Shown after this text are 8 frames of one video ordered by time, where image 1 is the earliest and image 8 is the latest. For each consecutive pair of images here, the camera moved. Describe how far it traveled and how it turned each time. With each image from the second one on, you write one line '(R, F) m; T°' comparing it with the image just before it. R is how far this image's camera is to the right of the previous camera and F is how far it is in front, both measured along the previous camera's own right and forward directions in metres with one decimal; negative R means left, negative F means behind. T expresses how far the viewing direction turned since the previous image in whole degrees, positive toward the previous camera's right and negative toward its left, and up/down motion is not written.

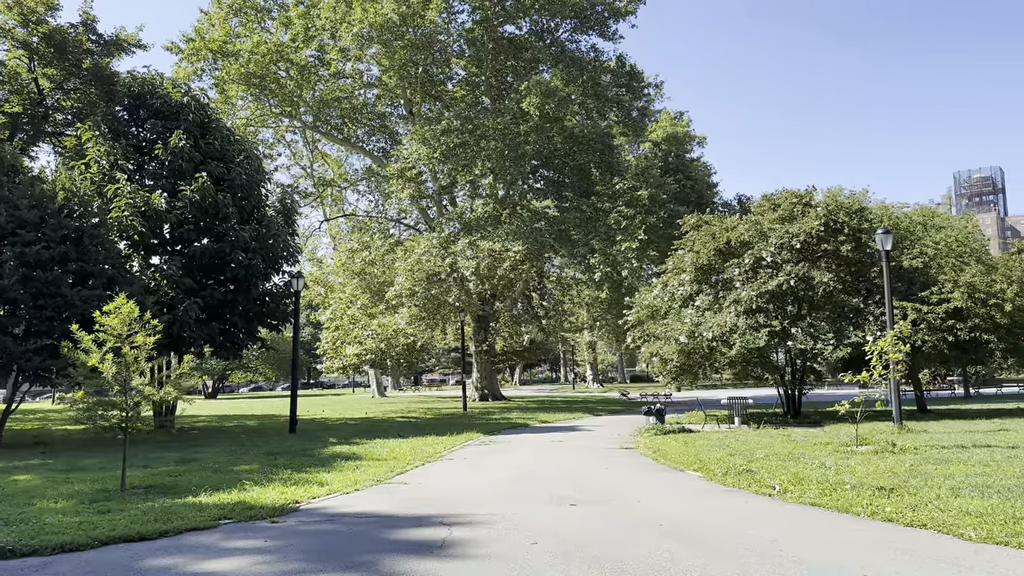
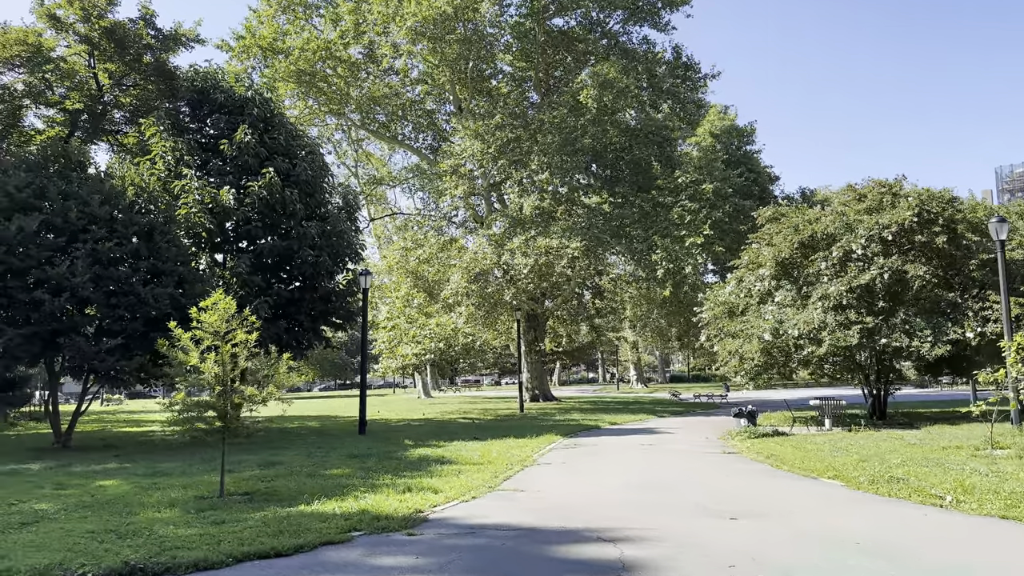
(-1.1, +0.7) m; -2°
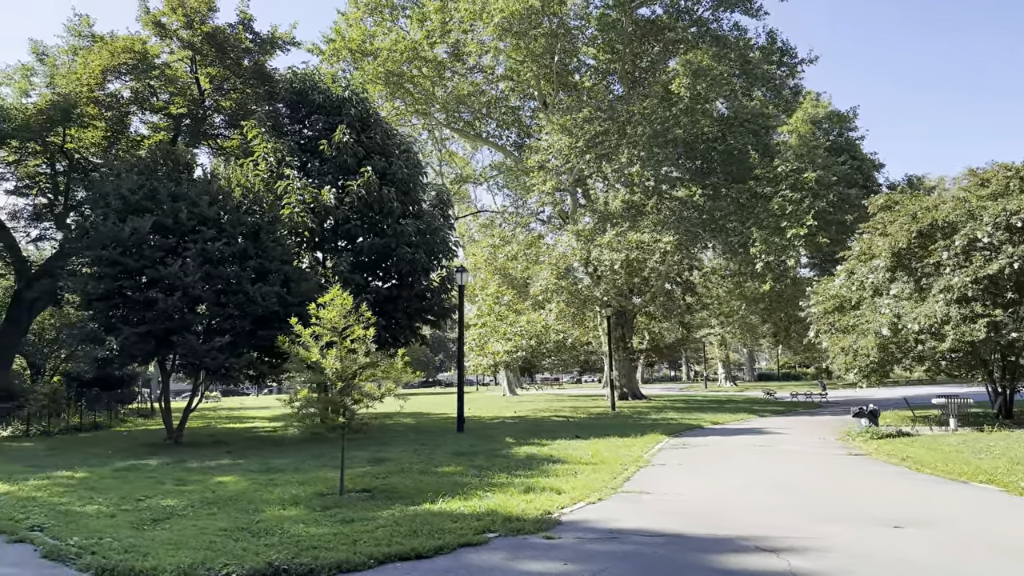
(-0.5, +0.3) m; -5°
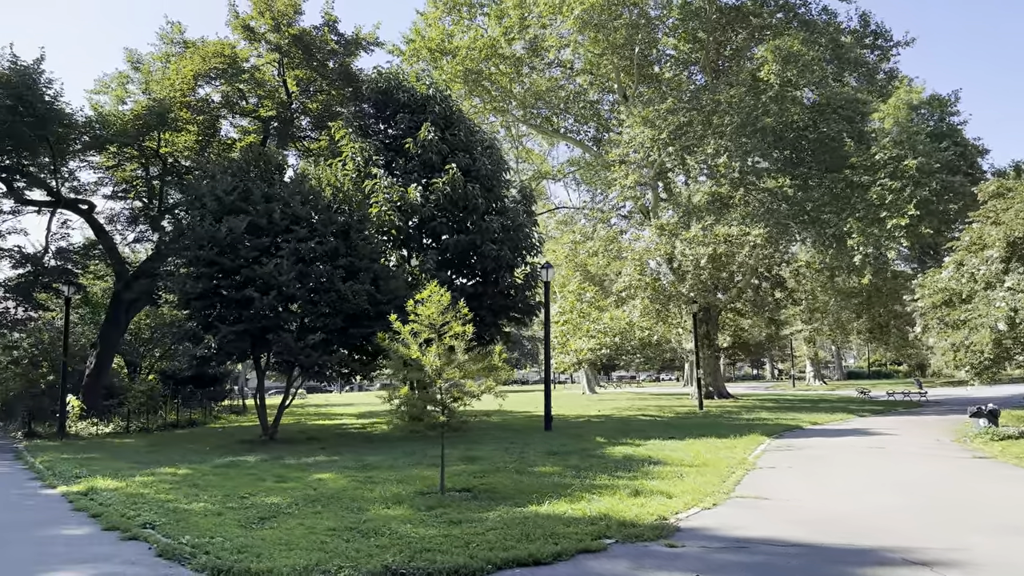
(-0.3, +0.3) m; -5°
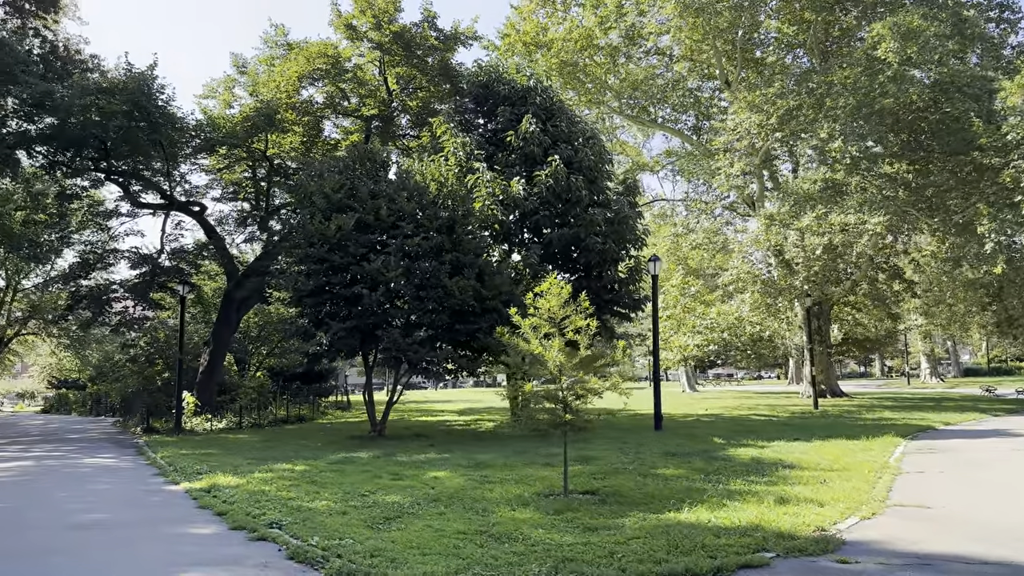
(-0.4, +0.5) m; -6°
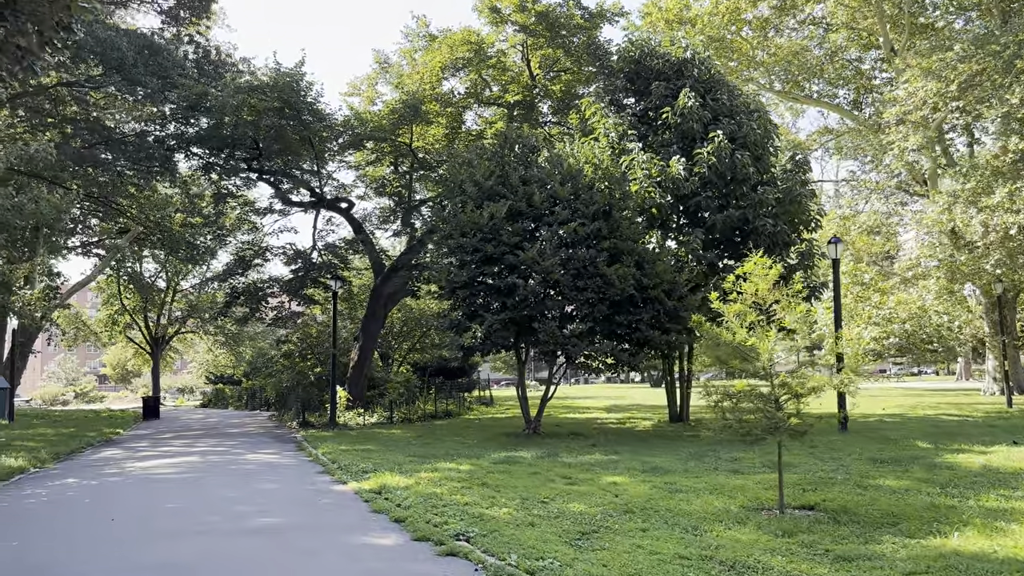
(-0.7, +1.0) m; -9°
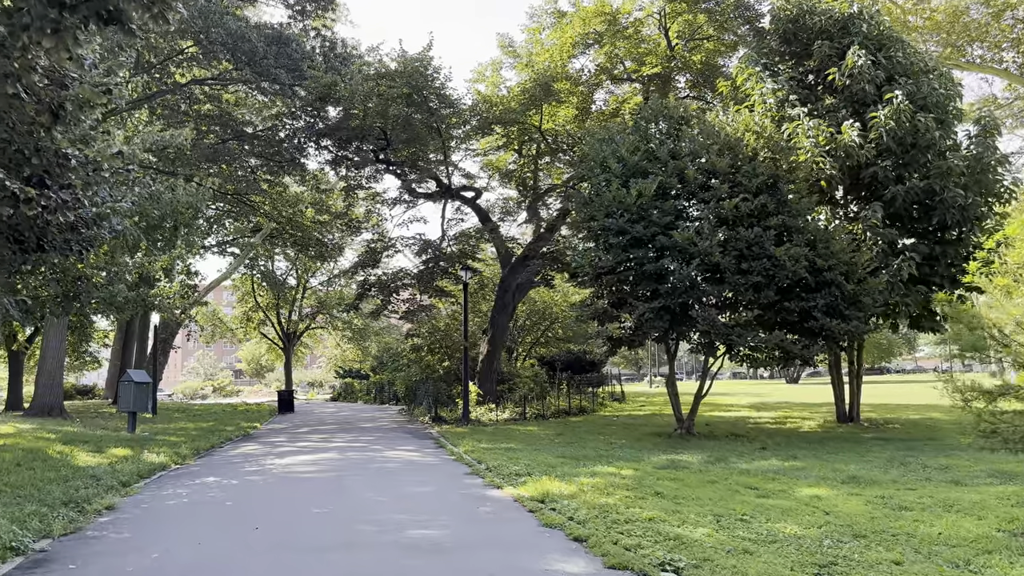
(-0.7, +1.2) m; -8°
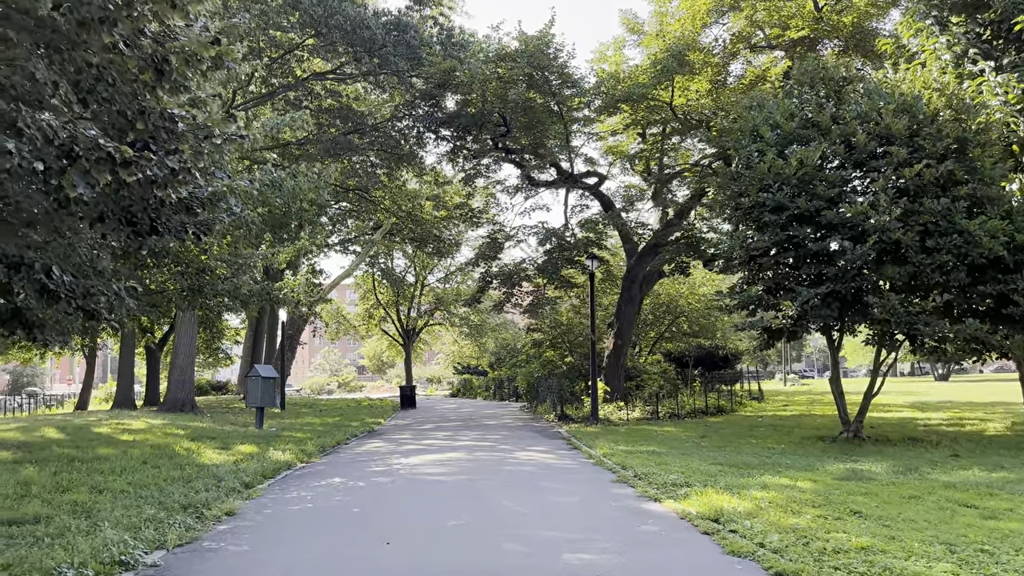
(-0.4, +1.1) m; -8°
